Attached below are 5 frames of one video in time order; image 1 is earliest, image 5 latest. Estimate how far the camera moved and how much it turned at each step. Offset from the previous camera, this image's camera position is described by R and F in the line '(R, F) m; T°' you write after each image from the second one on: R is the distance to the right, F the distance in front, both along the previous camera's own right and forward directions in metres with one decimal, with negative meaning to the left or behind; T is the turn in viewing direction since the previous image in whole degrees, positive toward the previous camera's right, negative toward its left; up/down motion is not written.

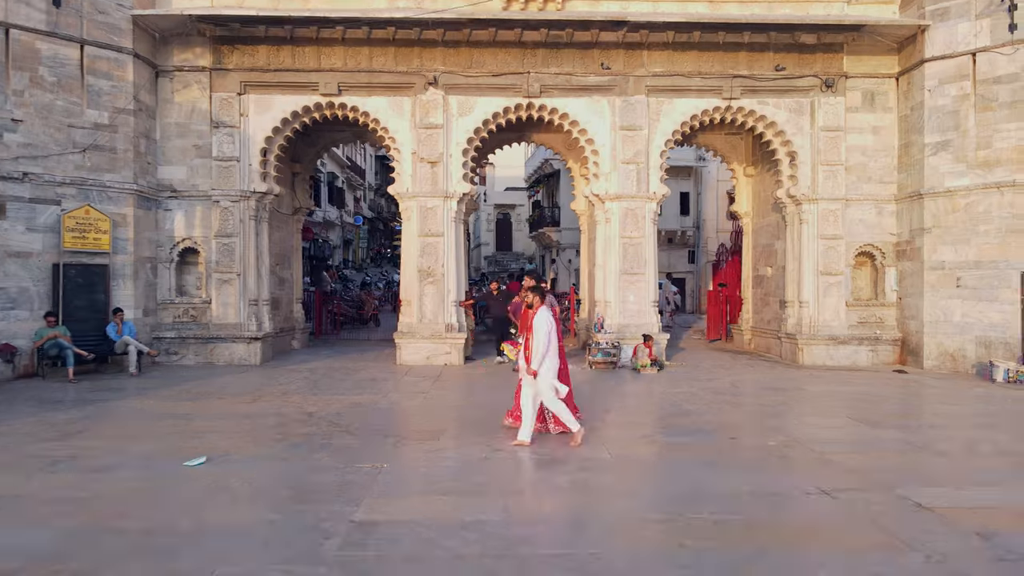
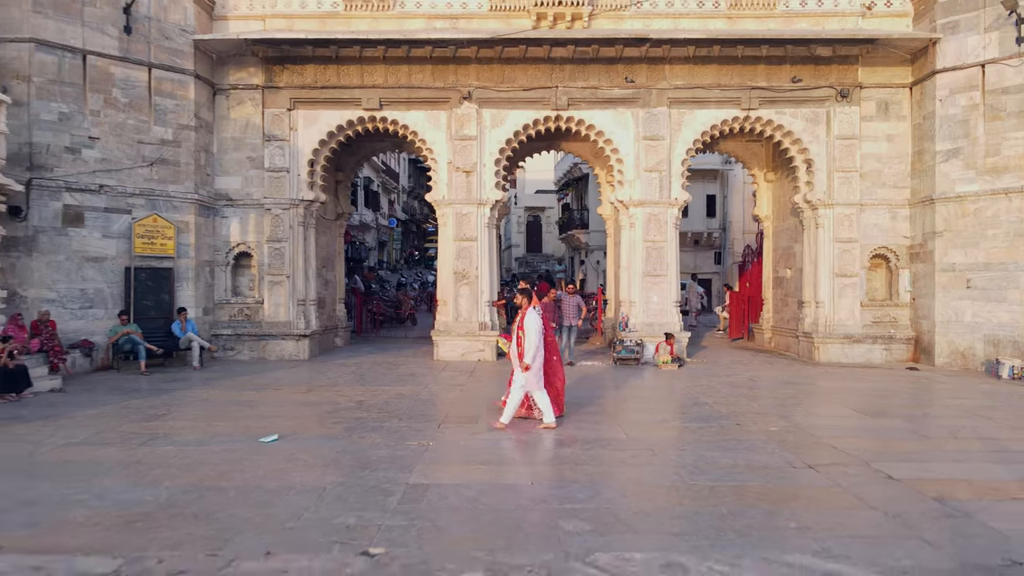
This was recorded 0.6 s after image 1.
(0.0, -0.7) m; -2°
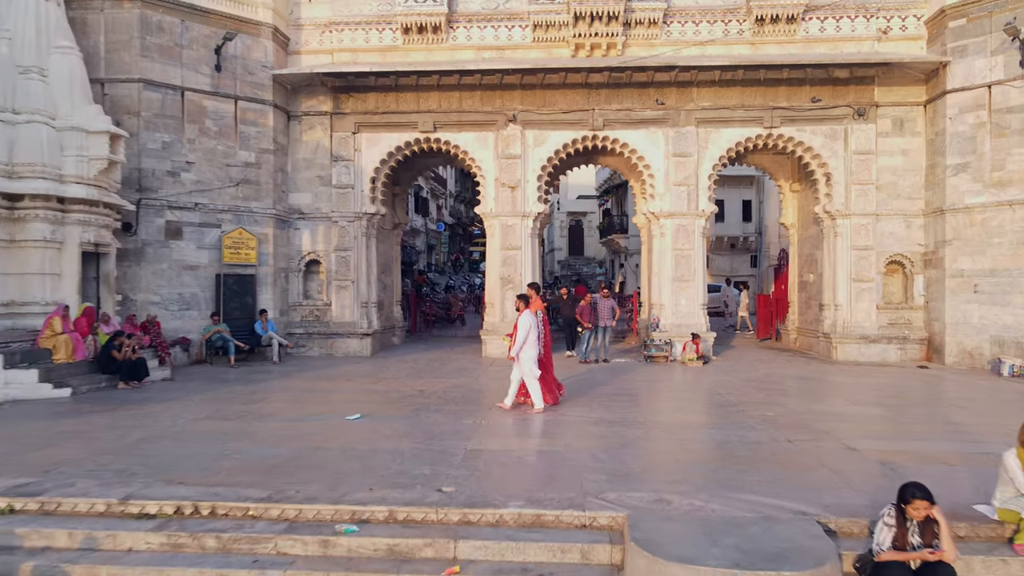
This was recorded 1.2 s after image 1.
(+0.1, -1.2) m; -4°
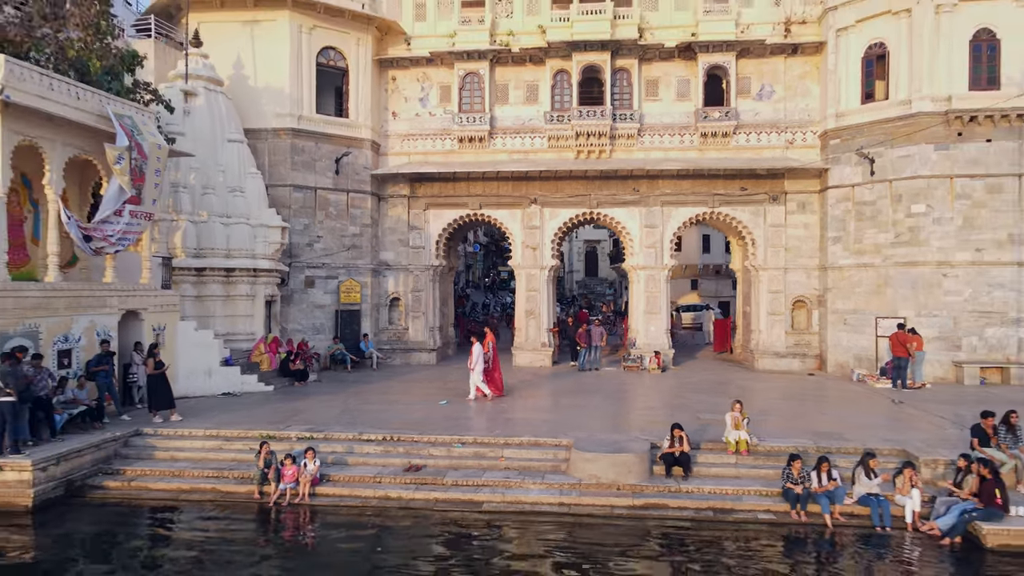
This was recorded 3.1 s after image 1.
(+0.2, -5.5) m; -2°
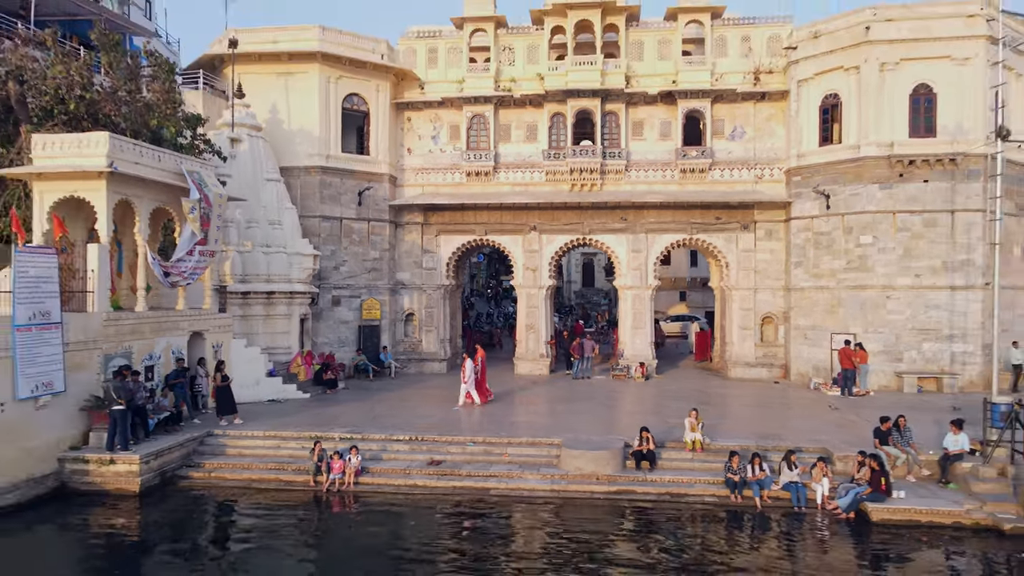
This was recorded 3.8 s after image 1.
(0.0, -2.3) m; 0°
